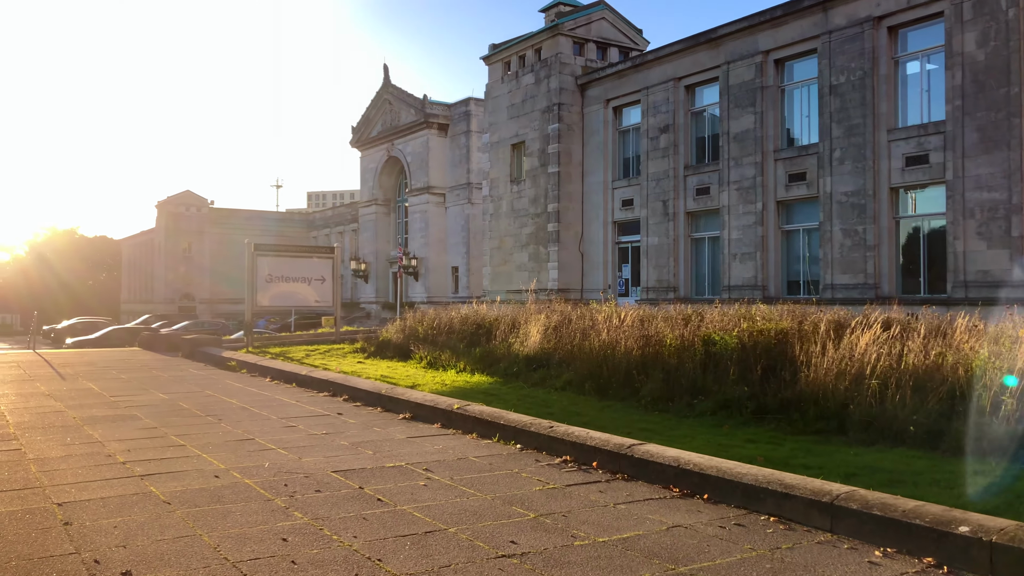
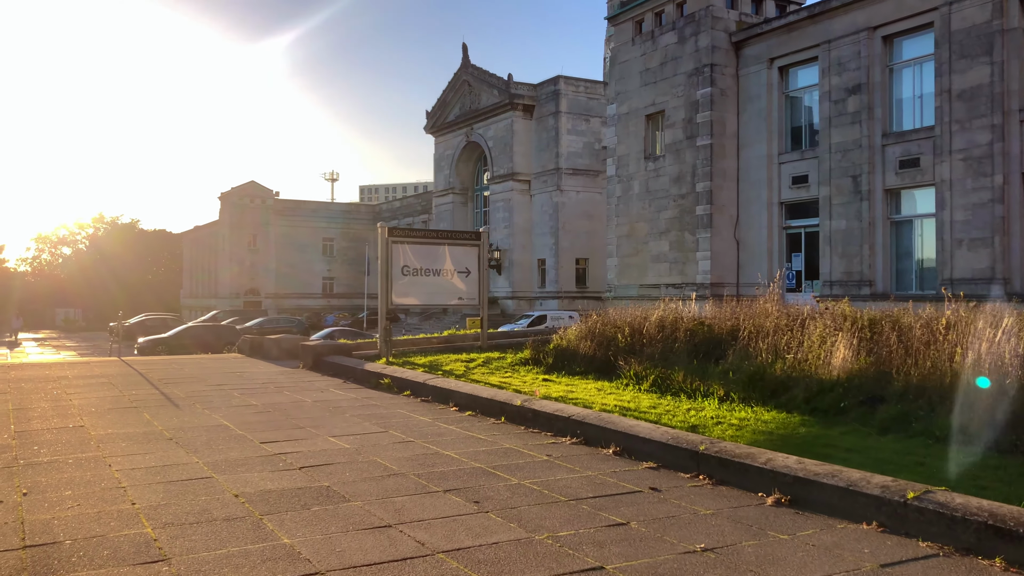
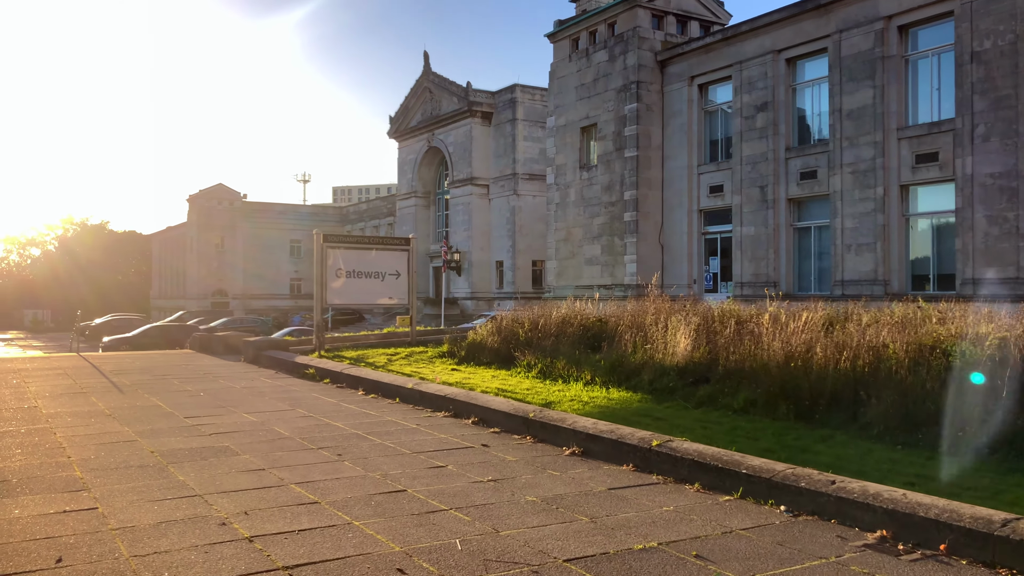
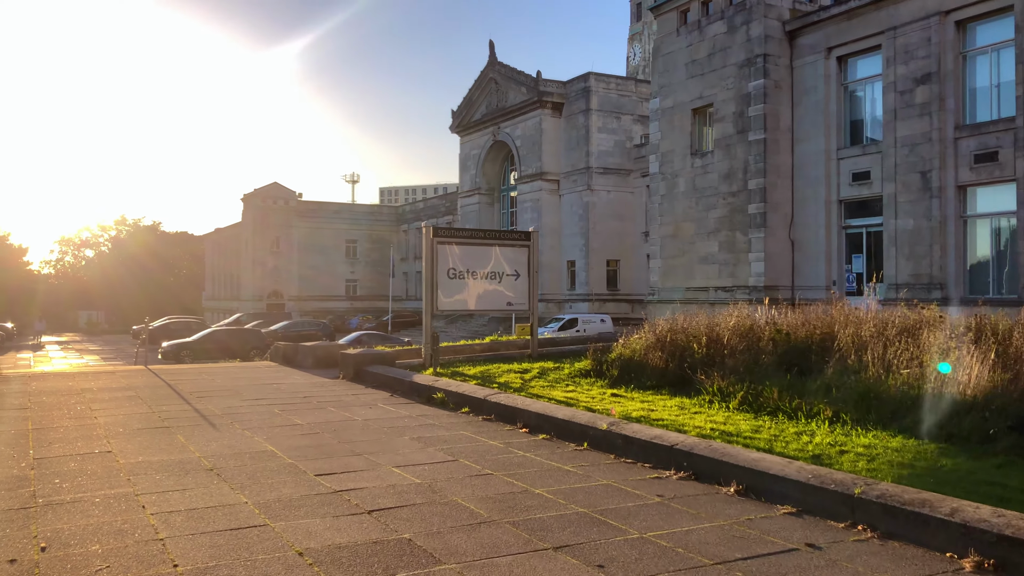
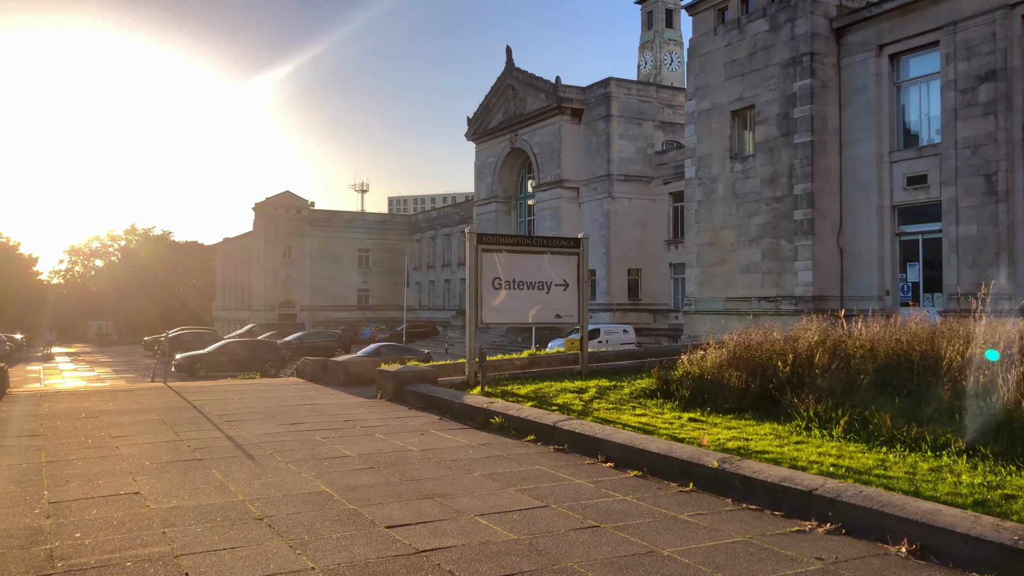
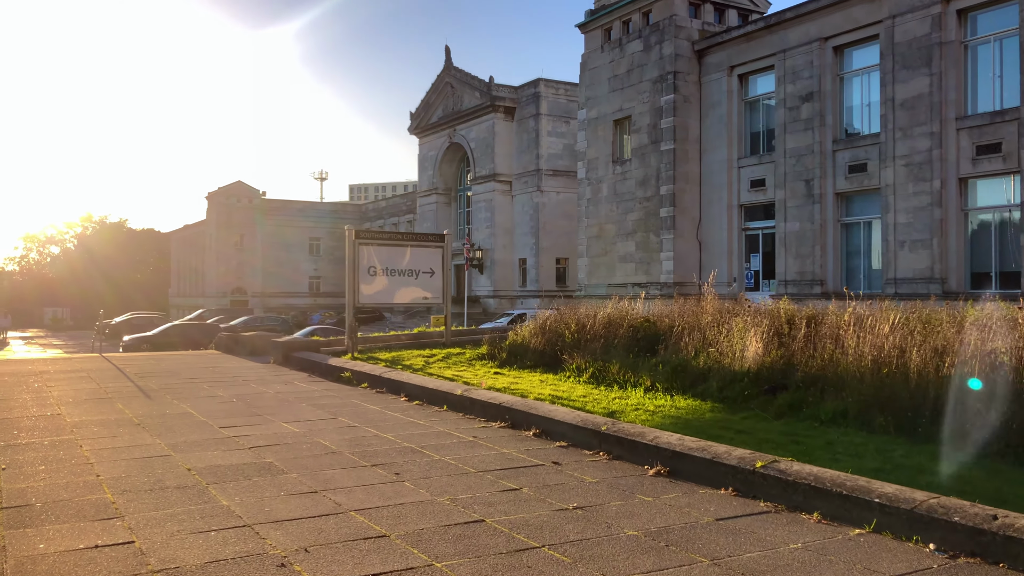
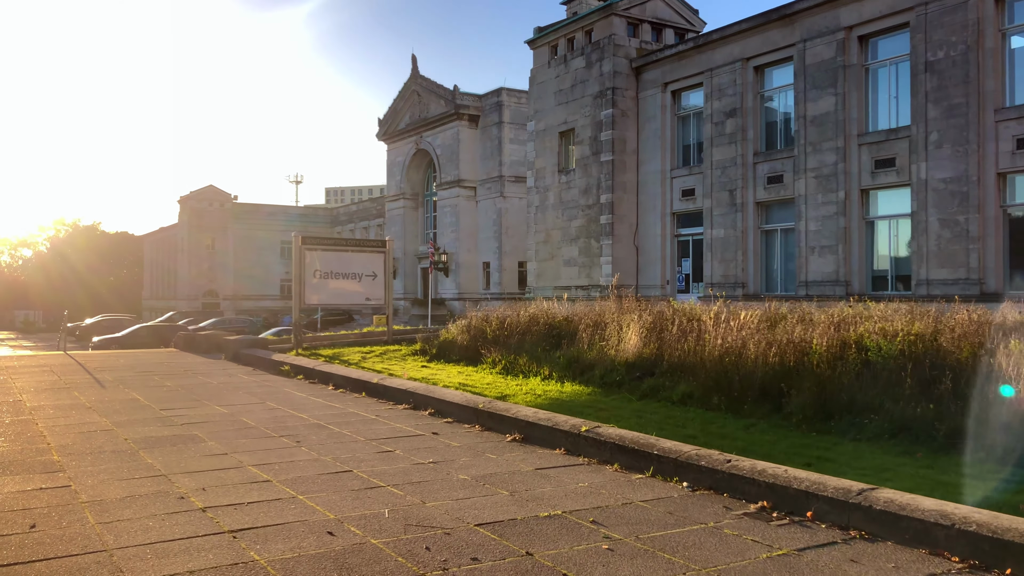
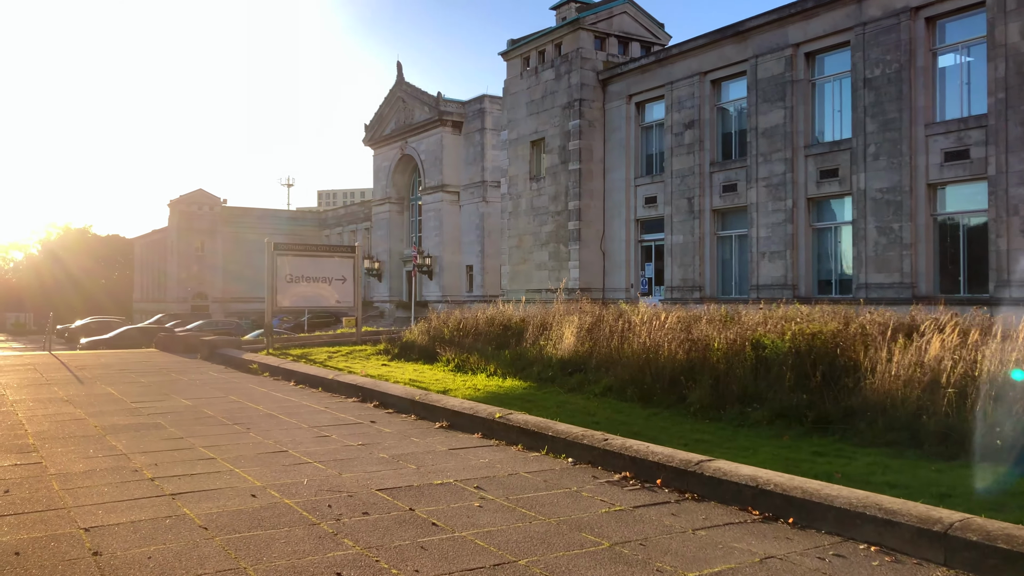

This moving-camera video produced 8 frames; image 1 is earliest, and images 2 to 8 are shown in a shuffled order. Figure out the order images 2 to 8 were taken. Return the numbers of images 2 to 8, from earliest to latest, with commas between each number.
8, 7, 3, 6, 2, 4, 5
